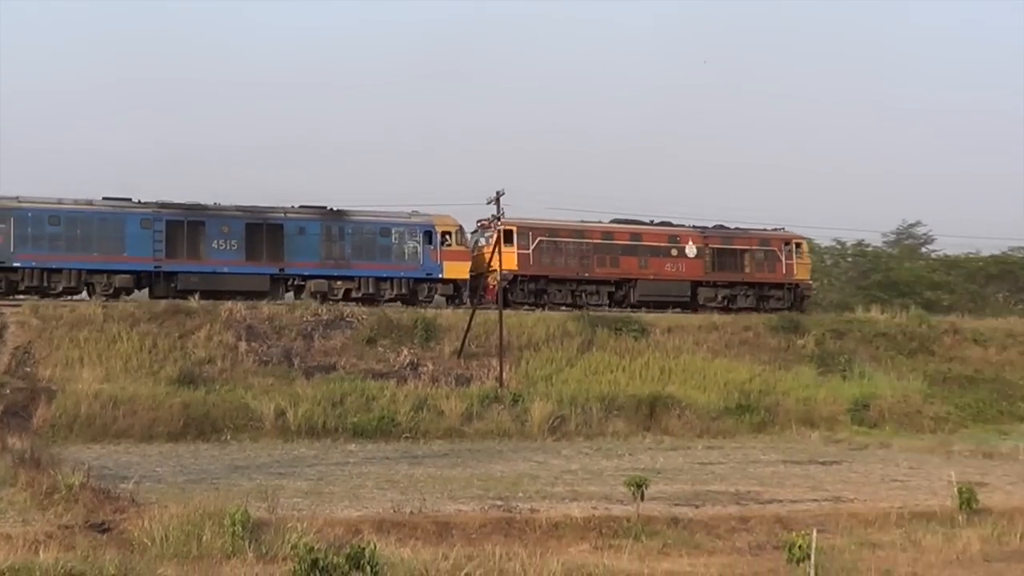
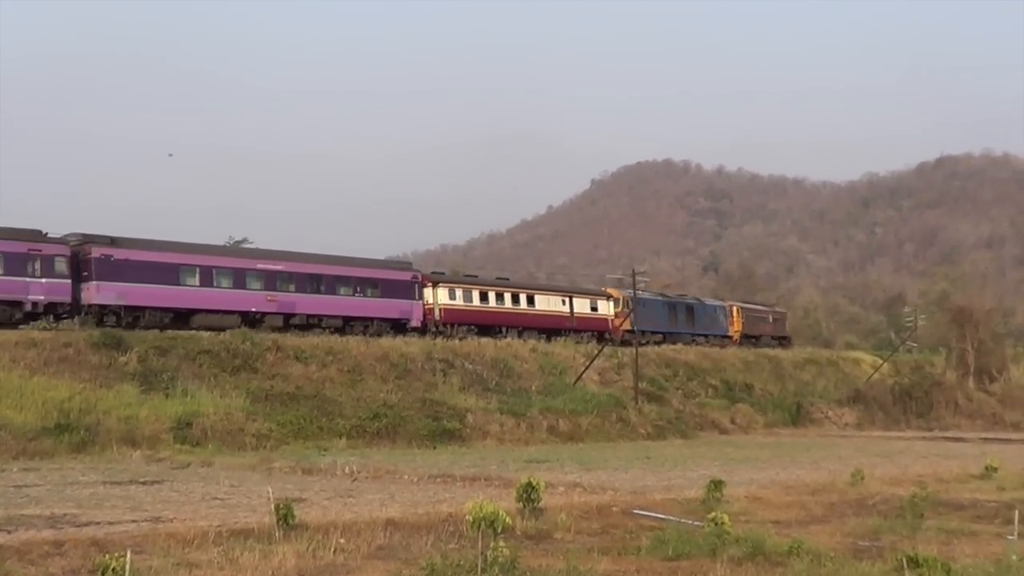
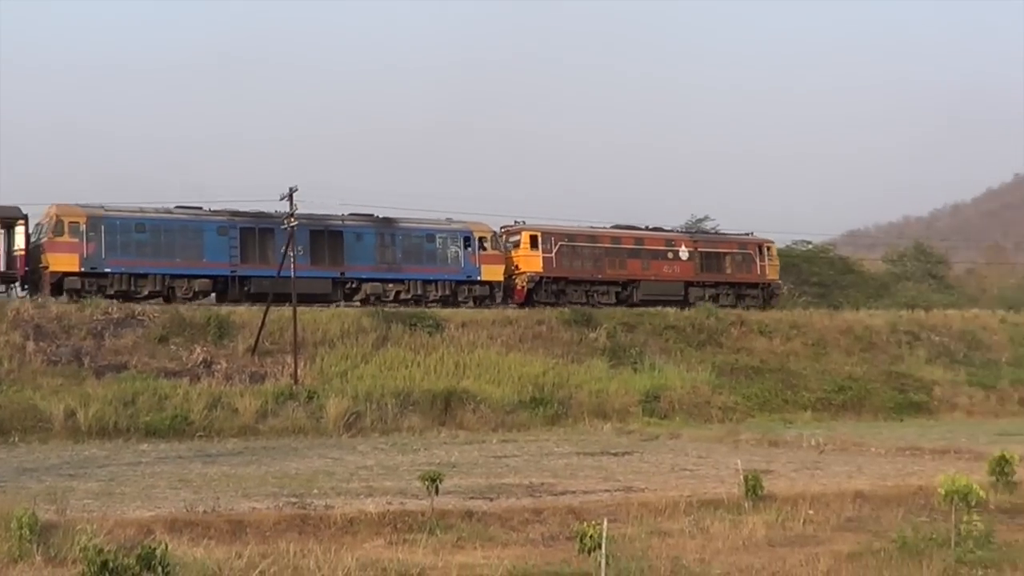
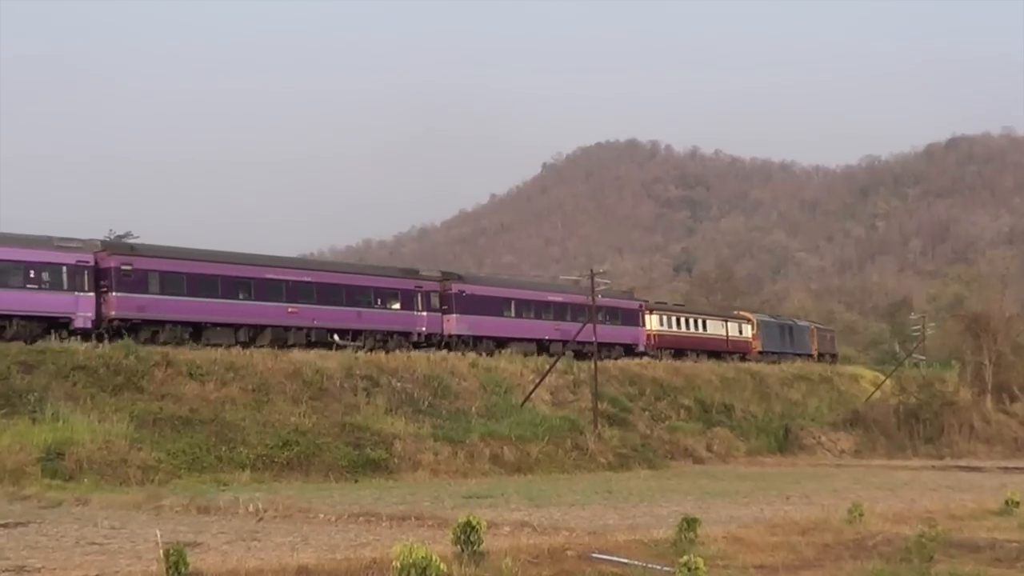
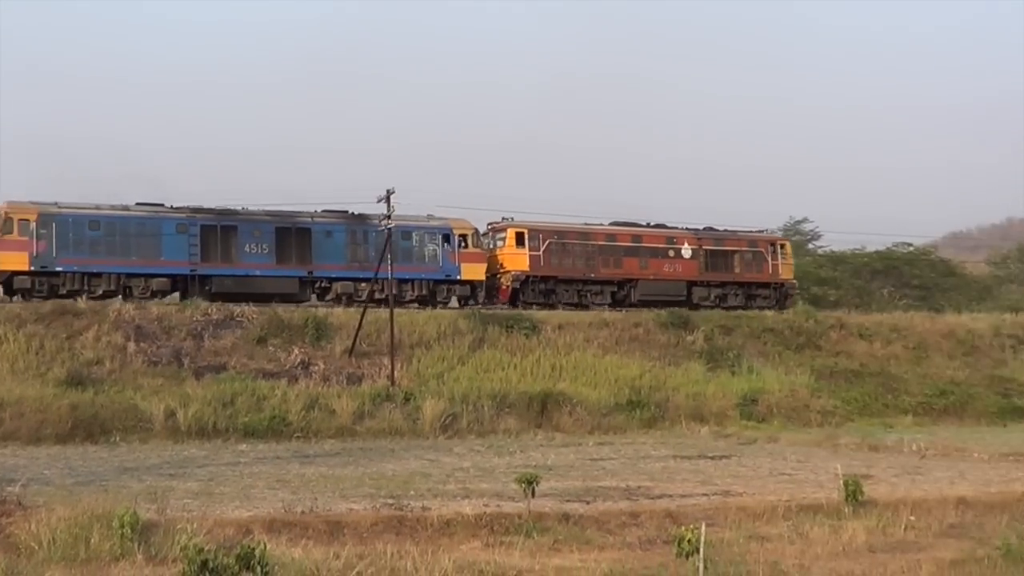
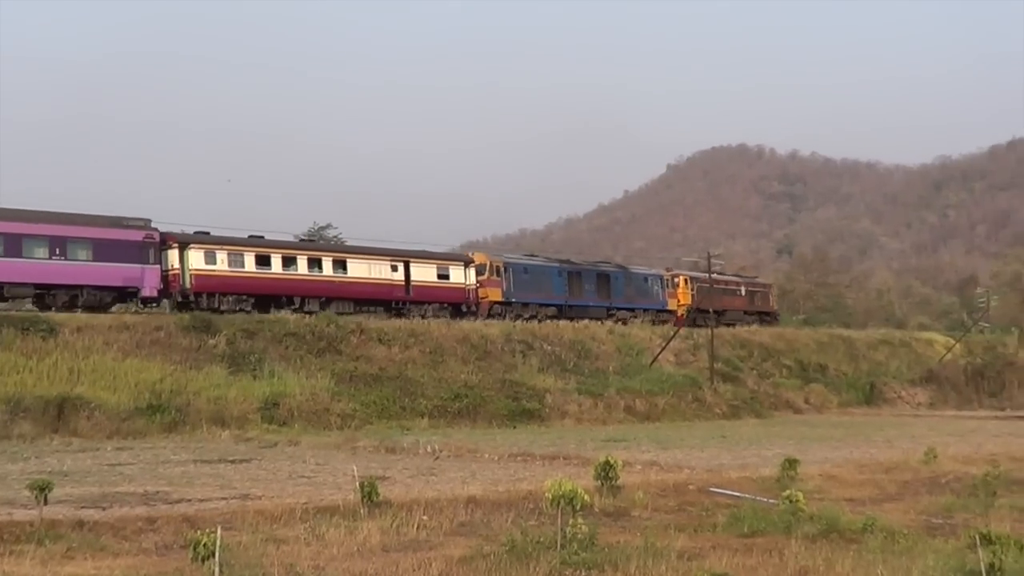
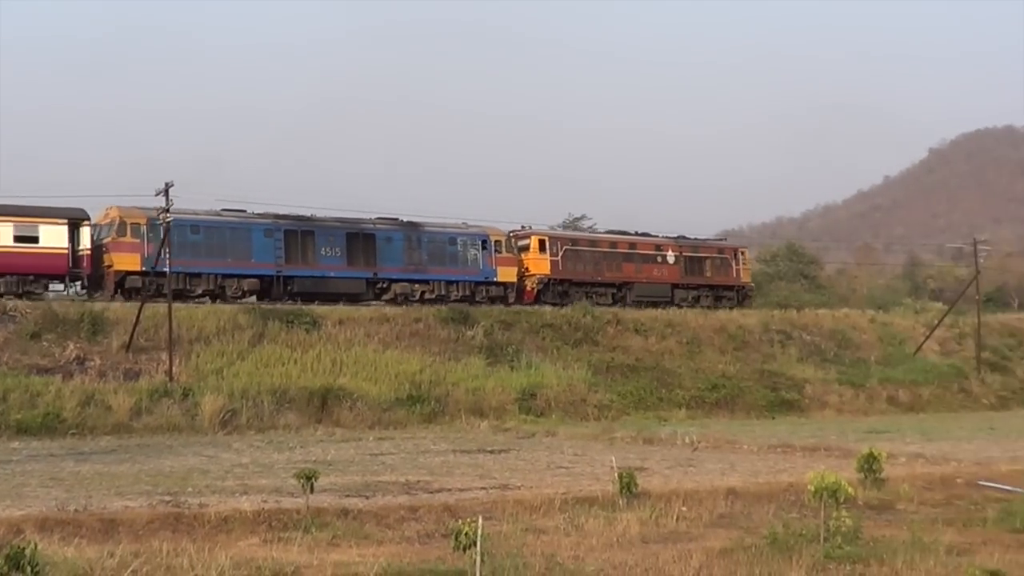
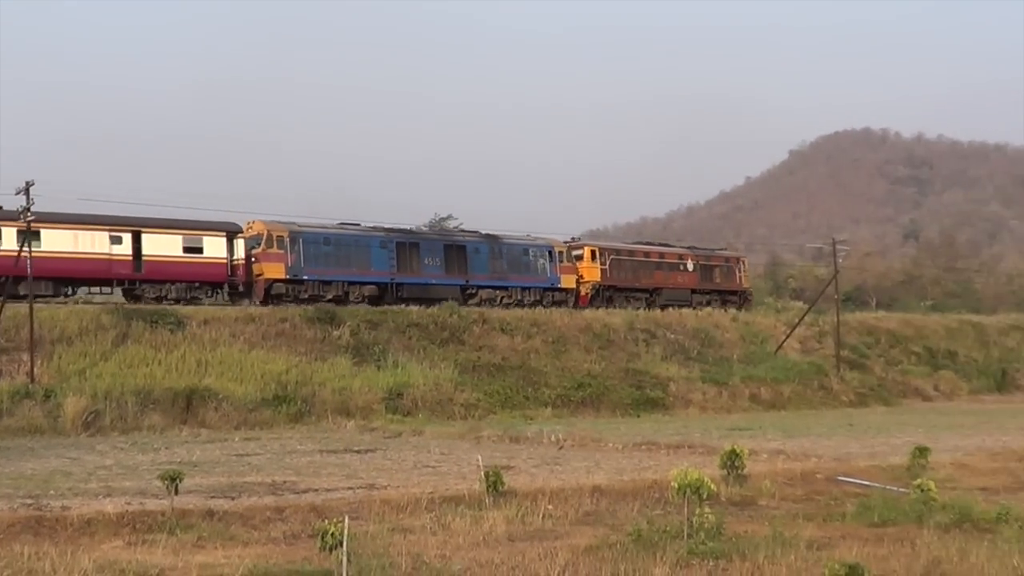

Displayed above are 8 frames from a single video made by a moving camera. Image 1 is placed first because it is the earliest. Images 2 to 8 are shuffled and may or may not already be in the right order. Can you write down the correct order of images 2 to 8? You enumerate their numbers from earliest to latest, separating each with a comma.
5, 3, 7, 8, 6, 2, 4
